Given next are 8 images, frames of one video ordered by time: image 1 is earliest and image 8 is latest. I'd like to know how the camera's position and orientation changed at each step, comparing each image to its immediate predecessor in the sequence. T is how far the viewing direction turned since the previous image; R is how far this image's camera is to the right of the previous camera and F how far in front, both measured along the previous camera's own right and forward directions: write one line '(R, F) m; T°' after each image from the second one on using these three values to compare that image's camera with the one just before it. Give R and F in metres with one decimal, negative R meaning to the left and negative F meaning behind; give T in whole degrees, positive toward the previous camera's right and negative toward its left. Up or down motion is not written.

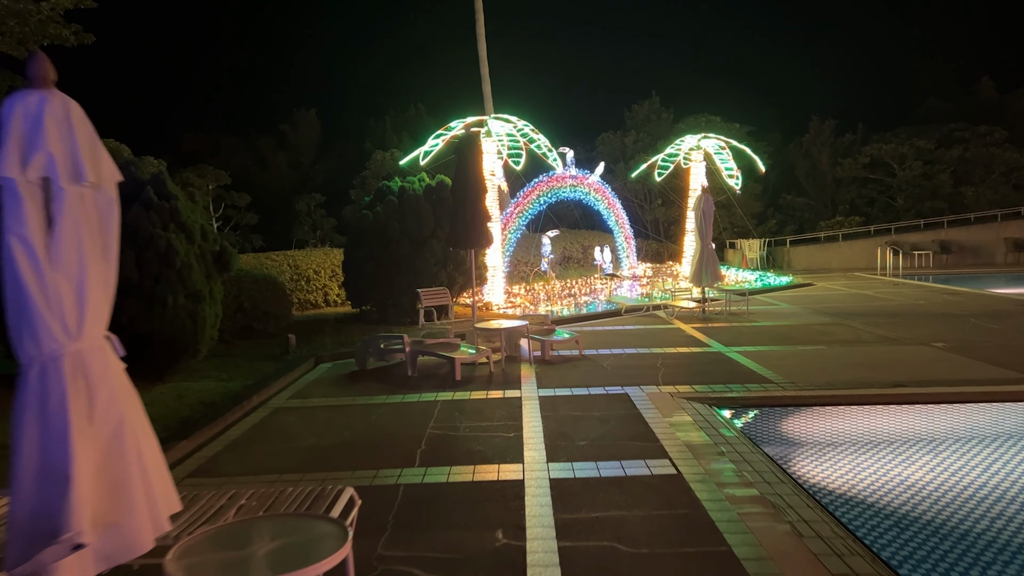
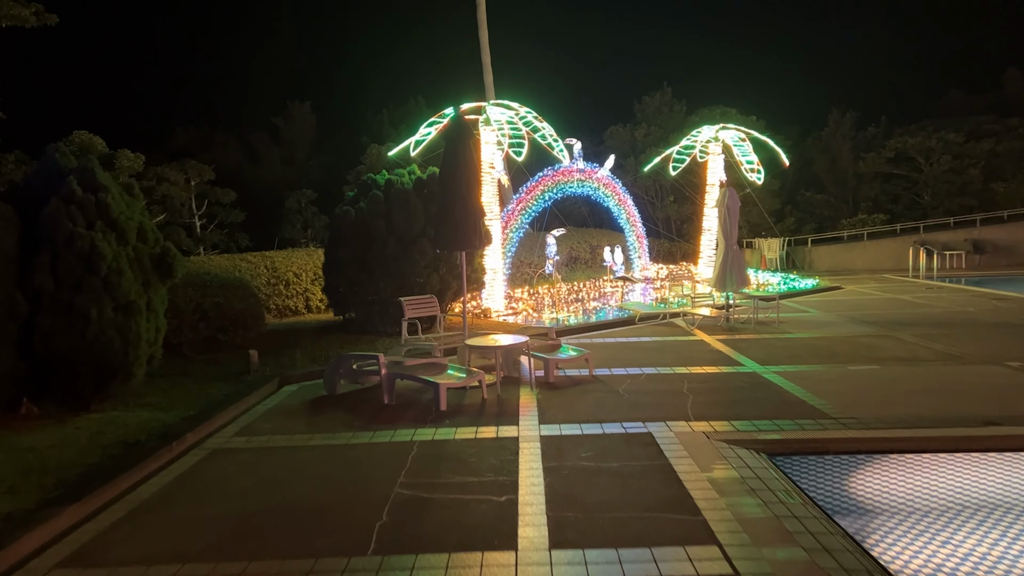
(+0.1, +1.4) m; 0°
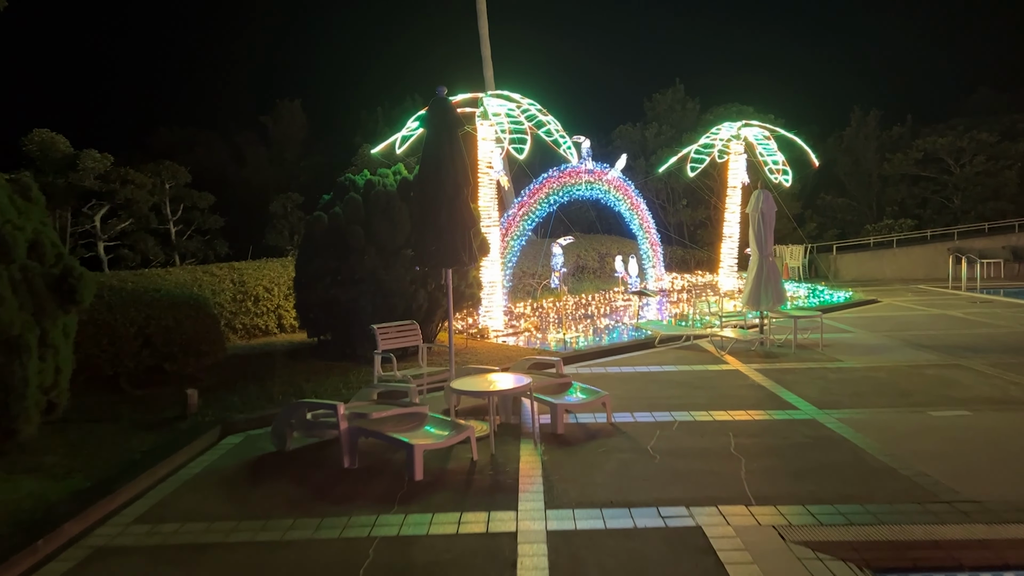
(0.0, +1.6) m; 0°
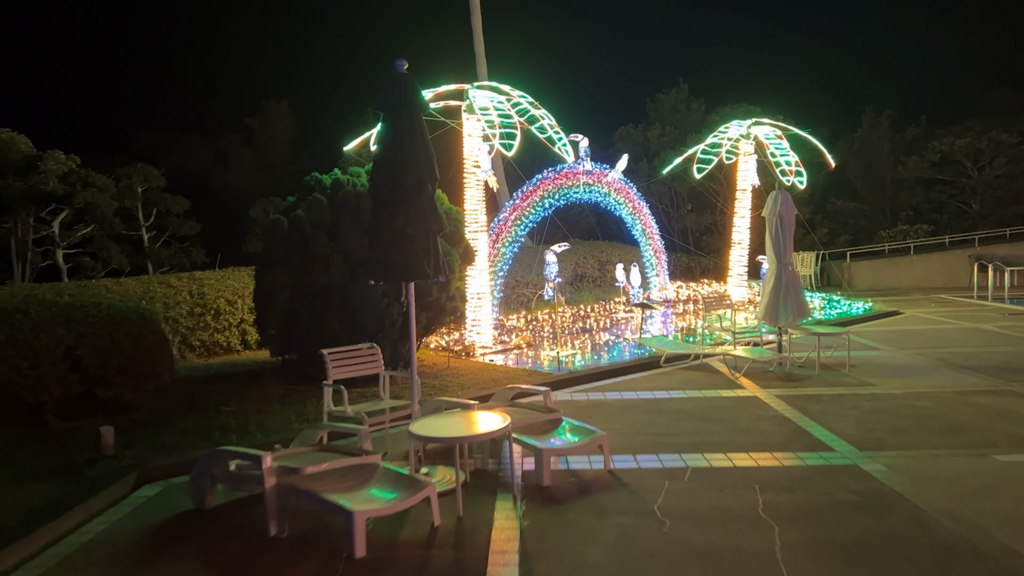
(+0.2, +1.1) m; 0°
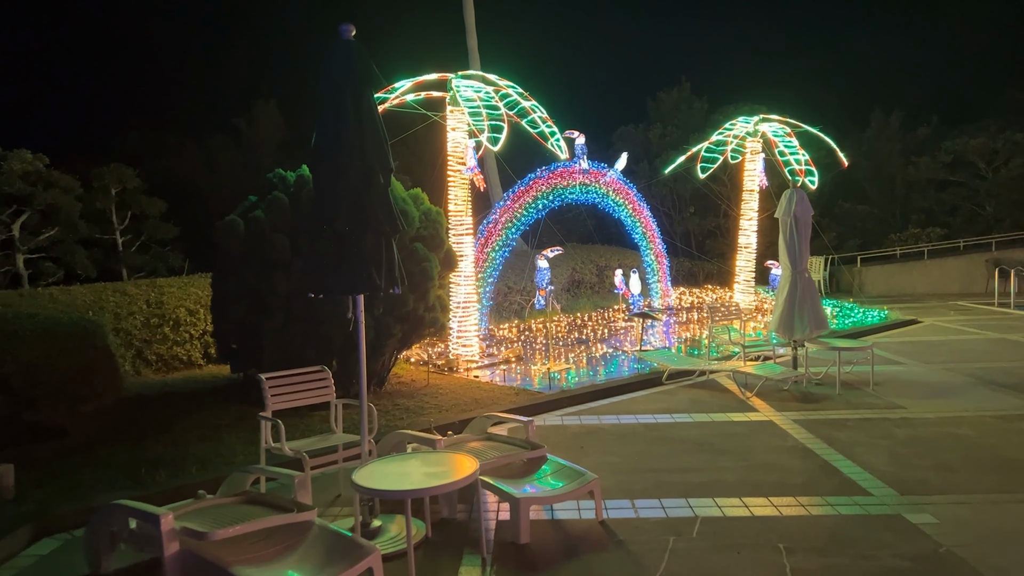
(+0.2, +0.9) m; 0°
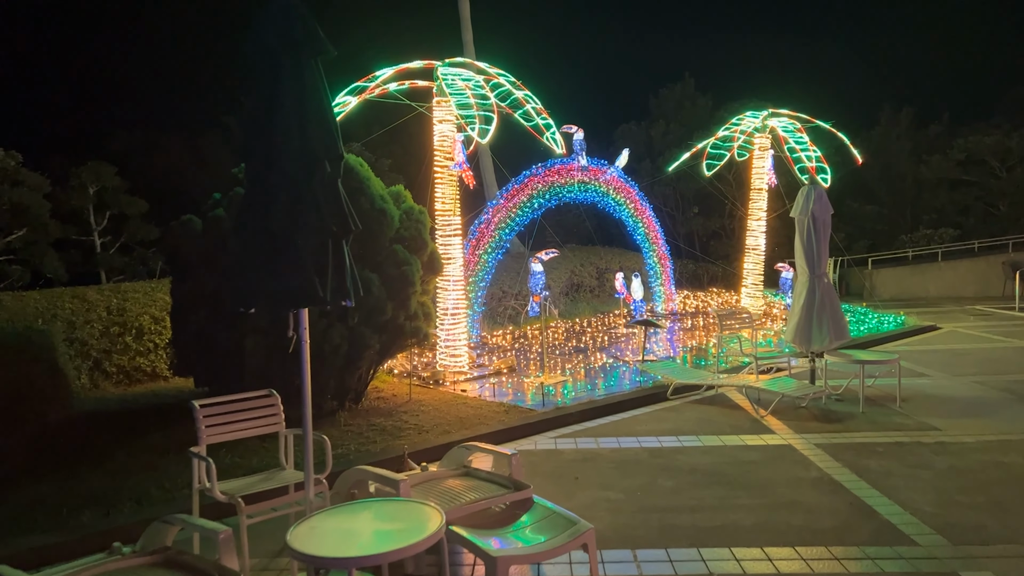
(+0.1, +0.7) m; 0°
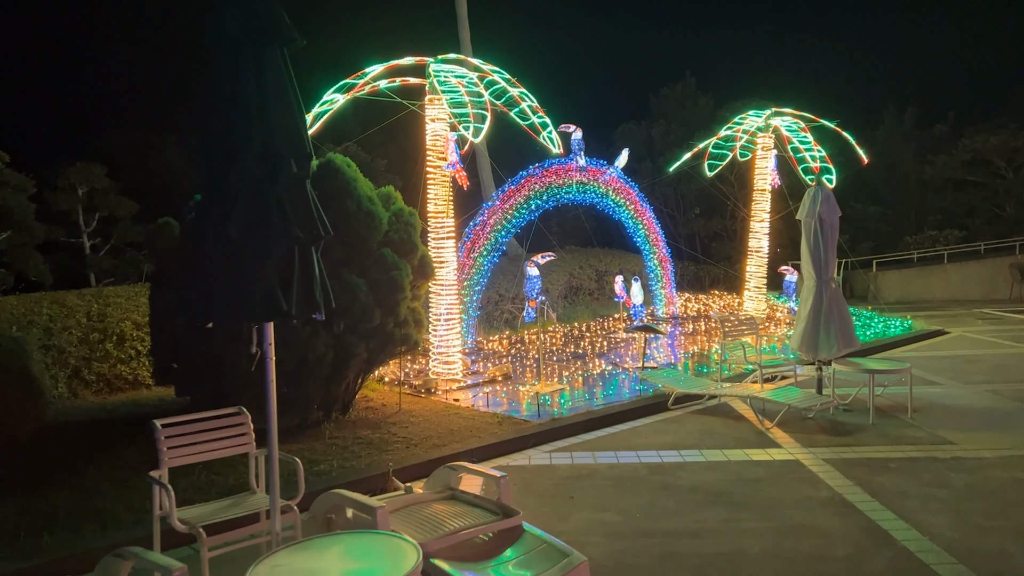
(+0.1, +0.3) m; 0°
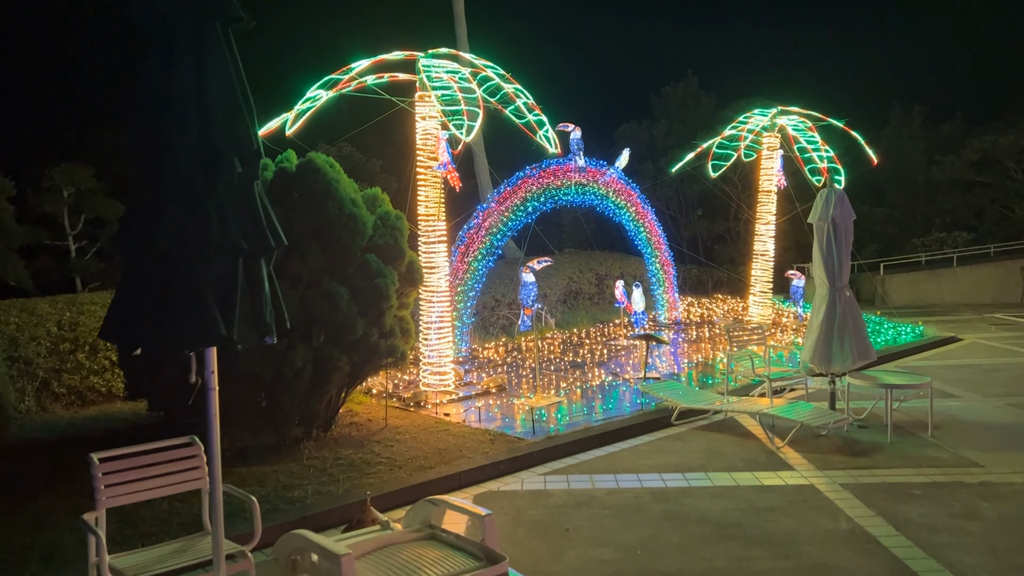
(+0.1, +0.4) m; 0°
